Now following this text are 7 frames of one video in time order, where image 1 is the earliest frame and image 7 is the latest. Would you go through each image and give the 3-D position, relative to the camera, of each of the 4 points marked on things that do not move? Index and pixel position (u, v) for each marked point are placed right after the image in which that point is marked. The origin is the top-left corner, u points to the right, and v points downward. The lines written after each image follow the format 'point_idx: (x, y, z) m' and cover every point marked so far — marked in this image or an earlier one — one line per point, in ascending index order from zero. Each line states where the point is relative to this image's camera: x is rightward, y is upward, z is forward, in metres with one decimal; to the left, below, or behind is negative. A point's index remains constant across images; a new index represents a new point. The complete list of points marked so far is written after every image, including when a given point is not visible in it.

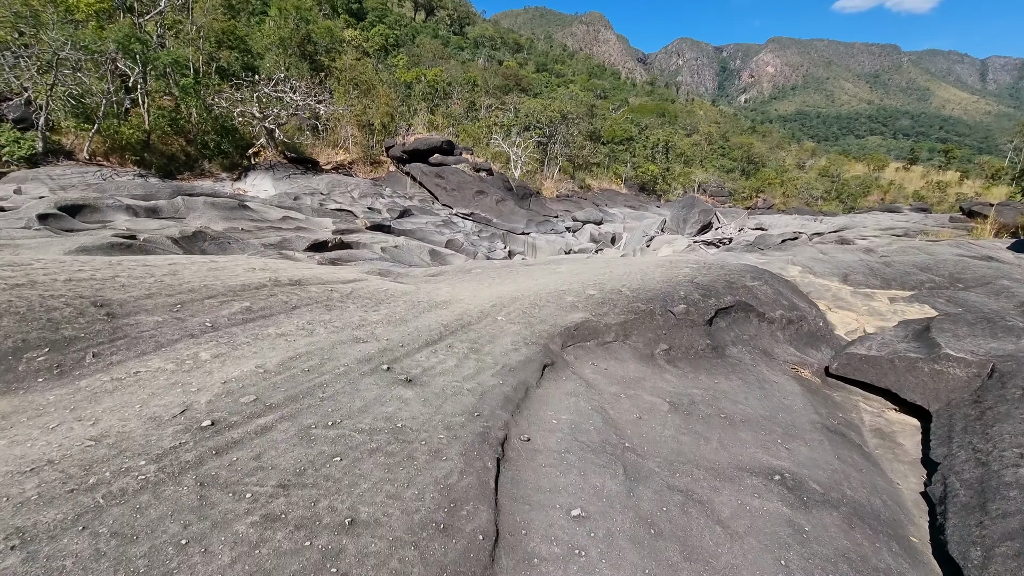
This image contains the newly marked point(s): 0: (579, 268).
0: (+0.7, +0.2, +5.1) m
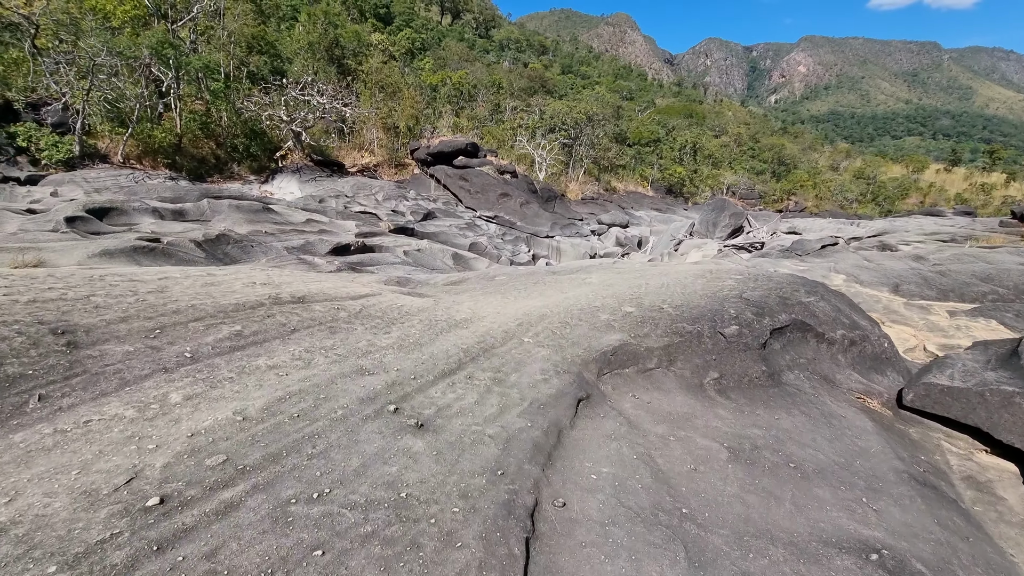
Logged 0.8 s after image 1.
0: (+1.0, +0.1, +4.8) m
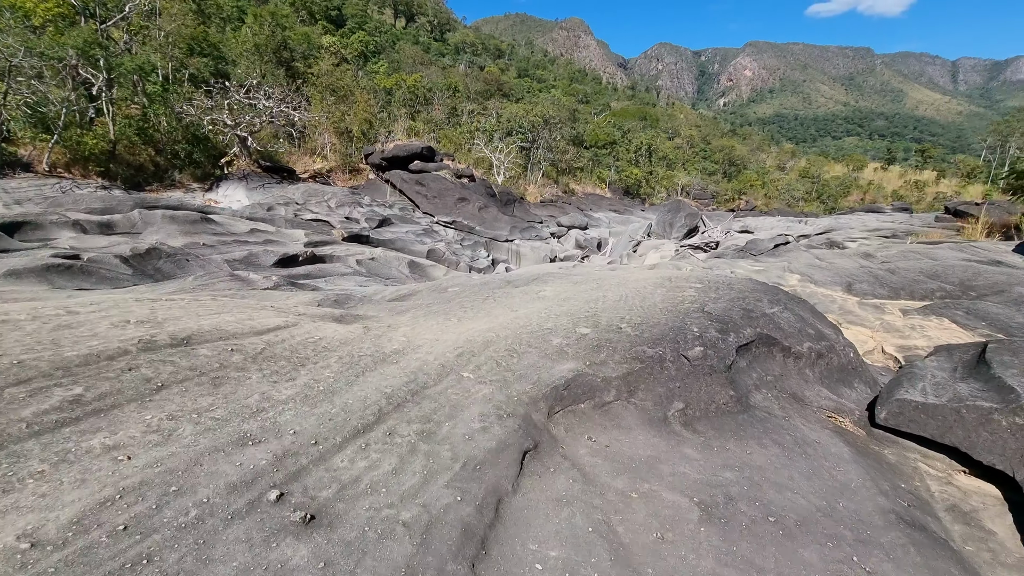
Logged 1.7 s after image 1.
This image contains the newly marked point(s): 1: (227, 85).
0: (+0.5, 0.0, +4.5) m
1: (-7.4, +5.4, +13.5) m
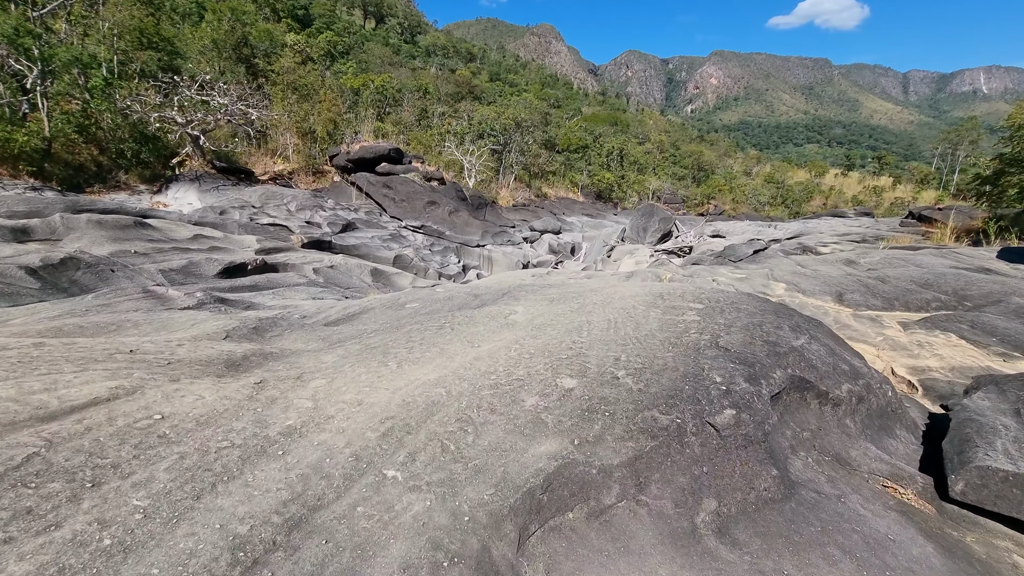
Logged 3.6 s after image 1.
0: (+0.2, -0.2, +3.7) m
1: (-8.2, +5.1, +12.3) m
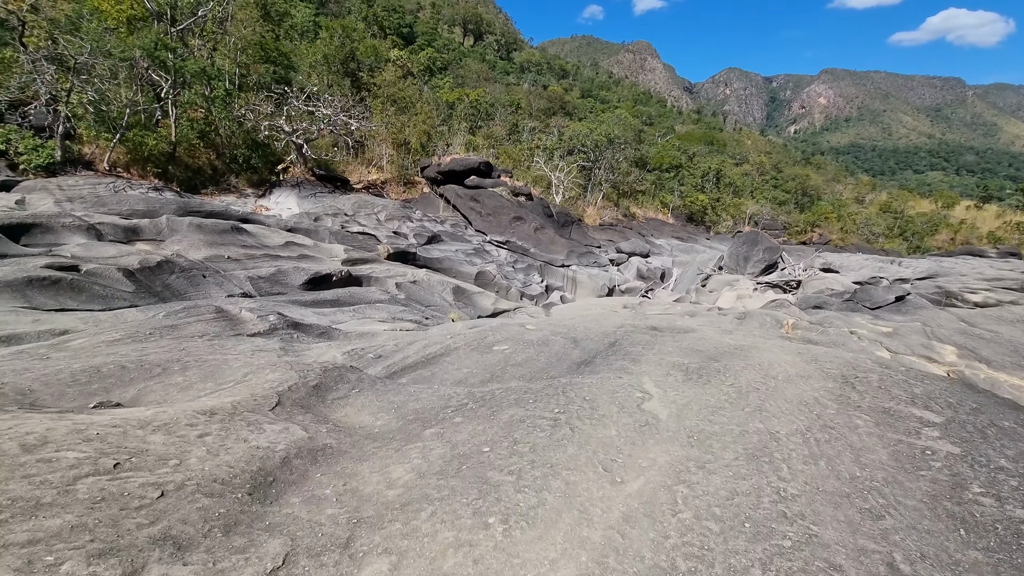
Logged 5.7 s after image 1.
0: (+1.0, -0.6, +2.7) m
1: (-5.7, +5.0, +12.6) m
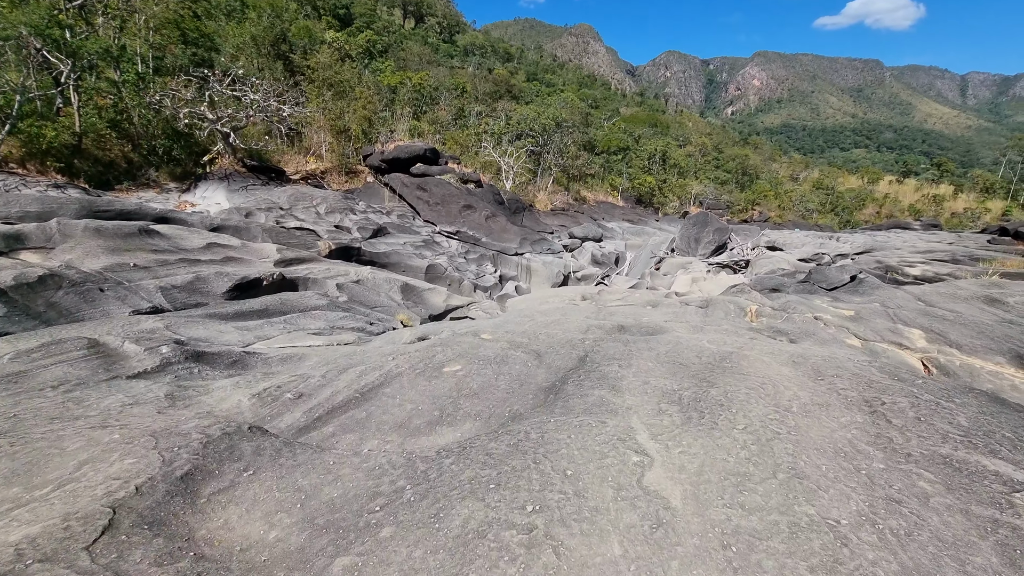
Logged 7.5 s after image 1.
0: (+0.8, -0.7, +2.0) m
1: (-7.0, +4.8, +11.1) m
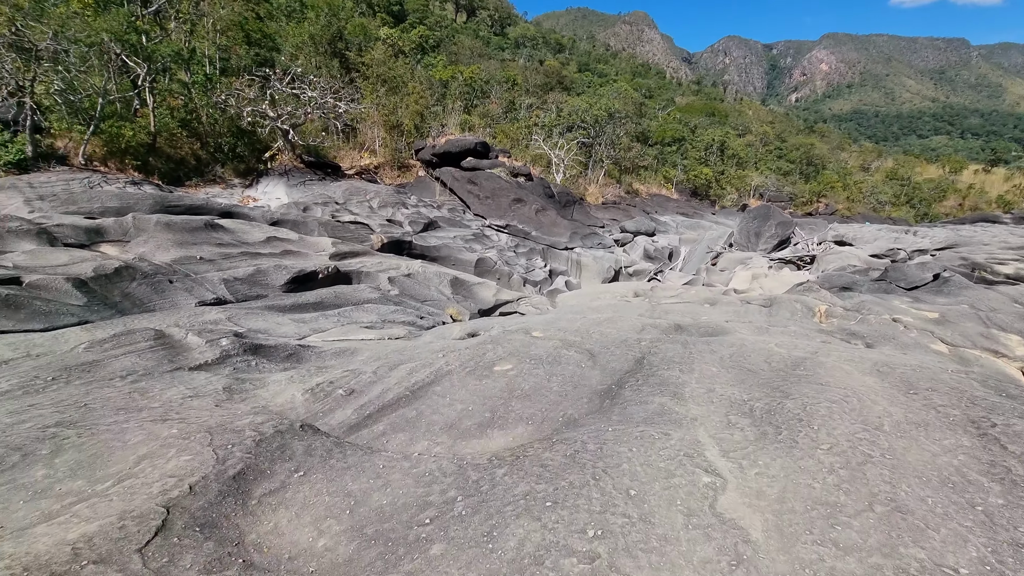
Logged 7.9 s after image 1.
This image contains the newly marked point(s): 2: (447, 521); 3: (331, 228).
0: (+1.0, -0.7, +1.8) m
1: (-5.8, +5.0, +11.5) m
2: (-0.2, -0.8, +1.7) m
3: (-3.2, +0.9, +8.5) m
